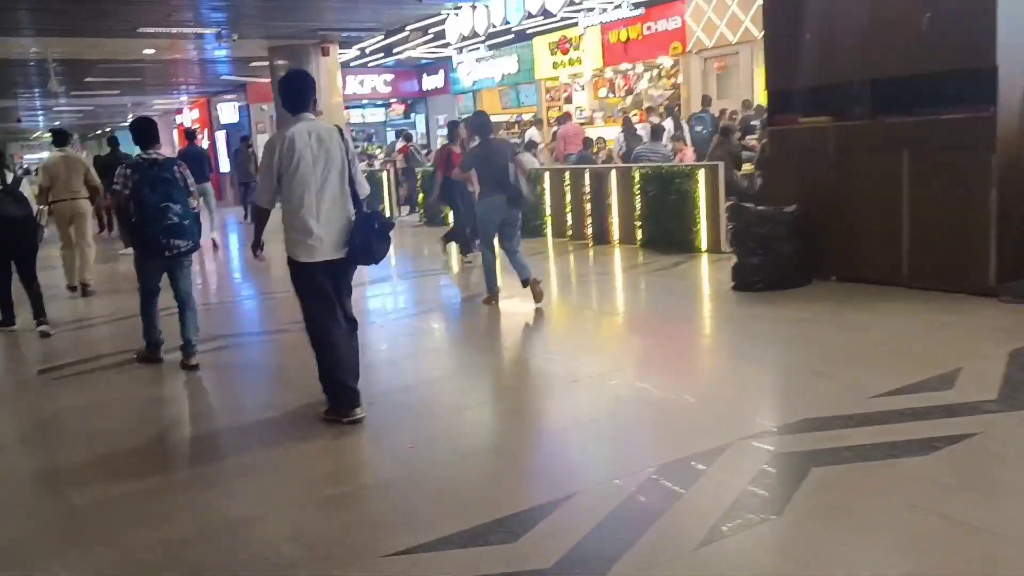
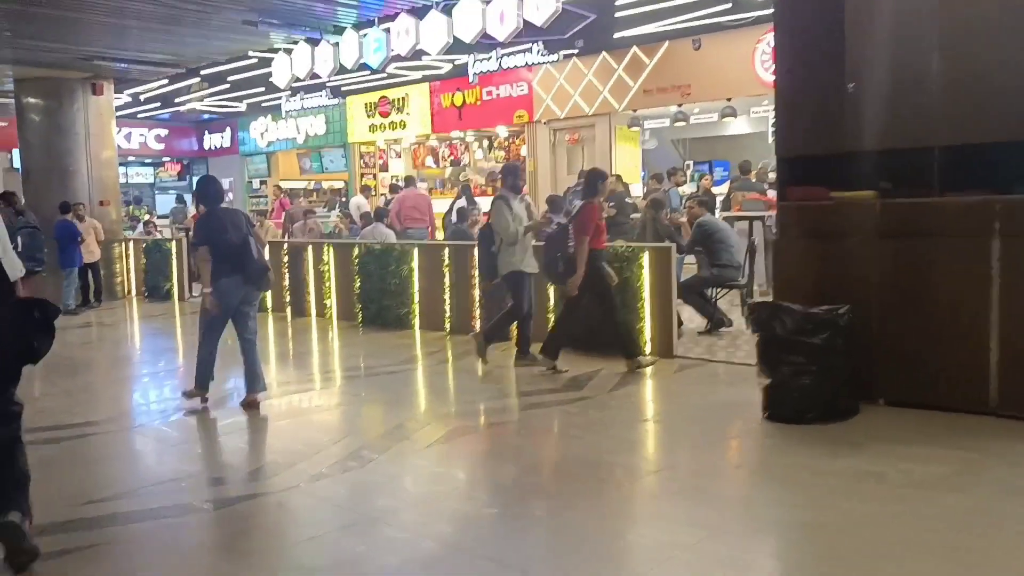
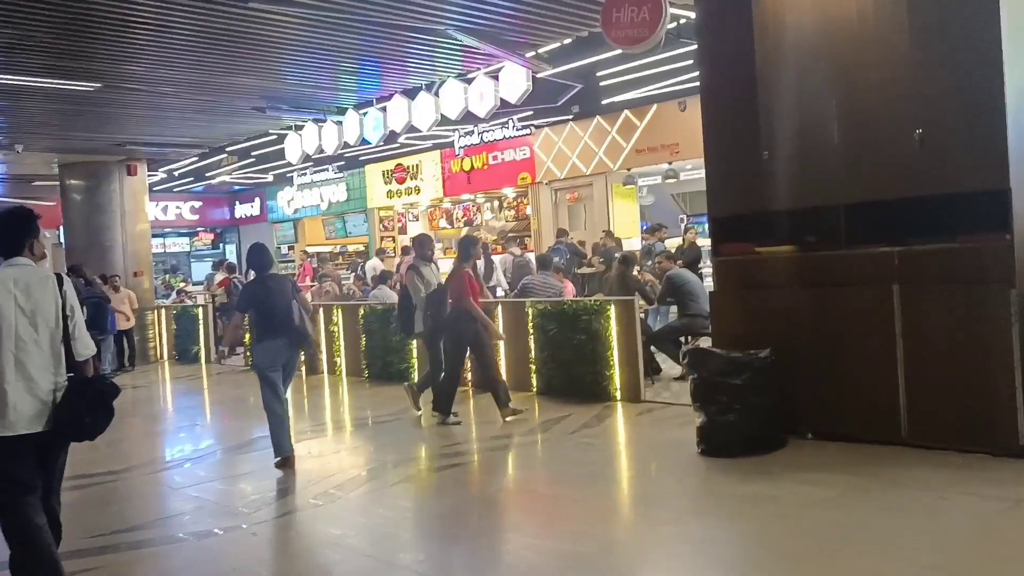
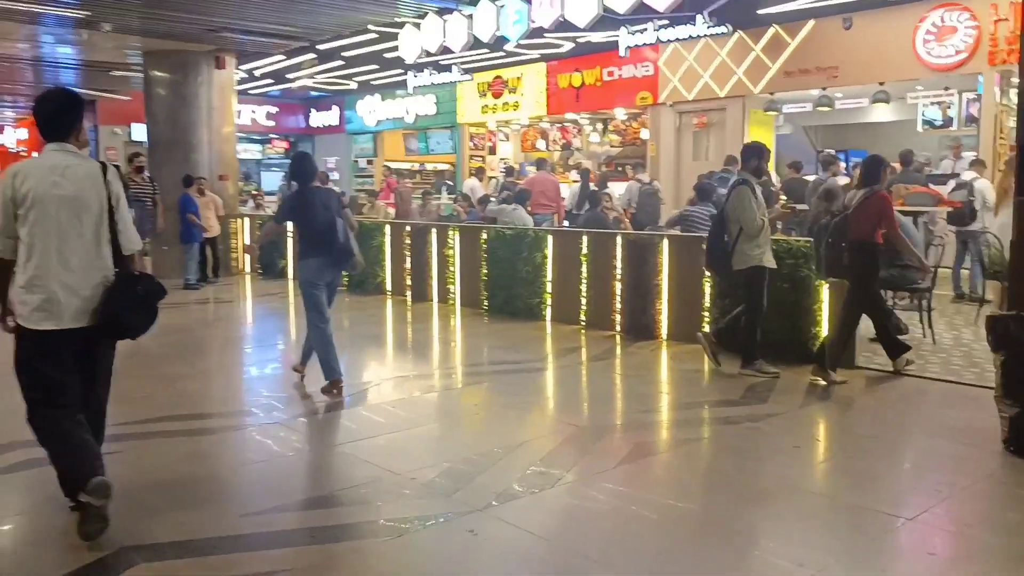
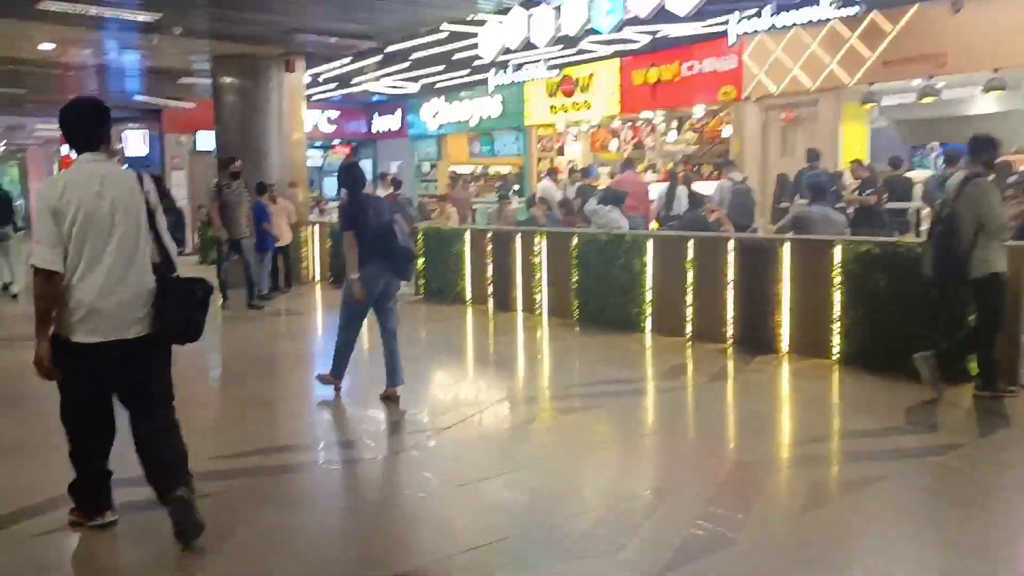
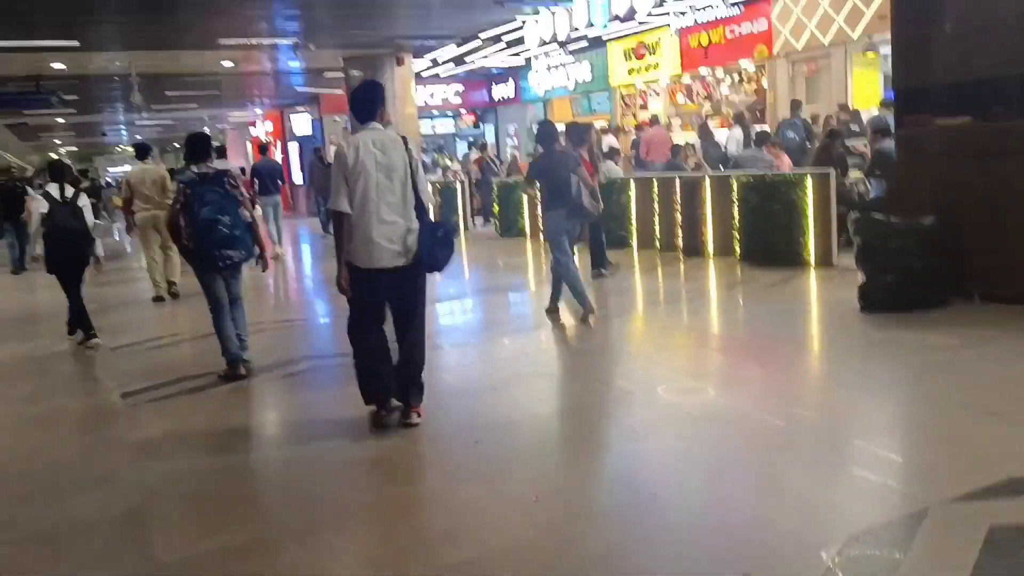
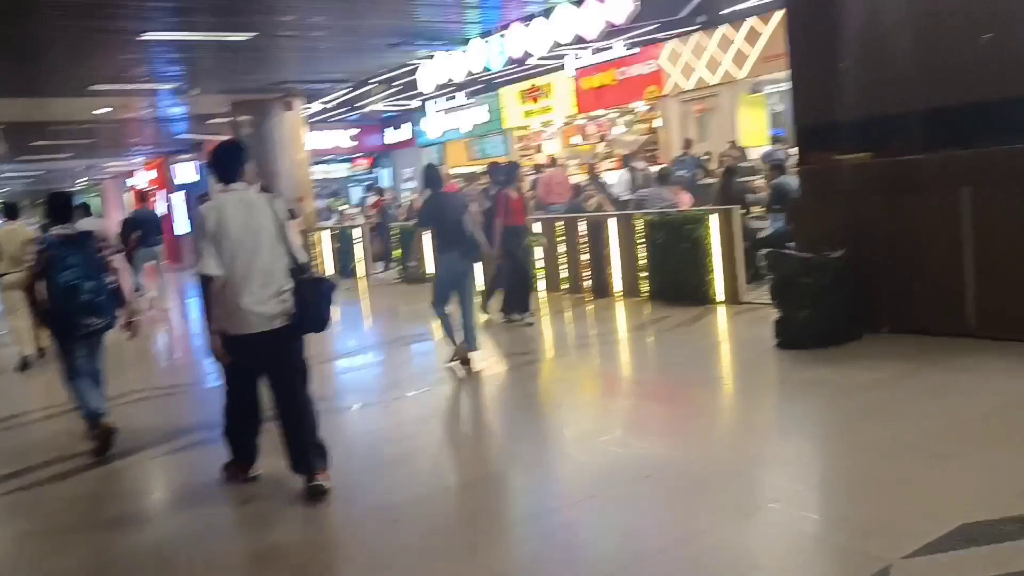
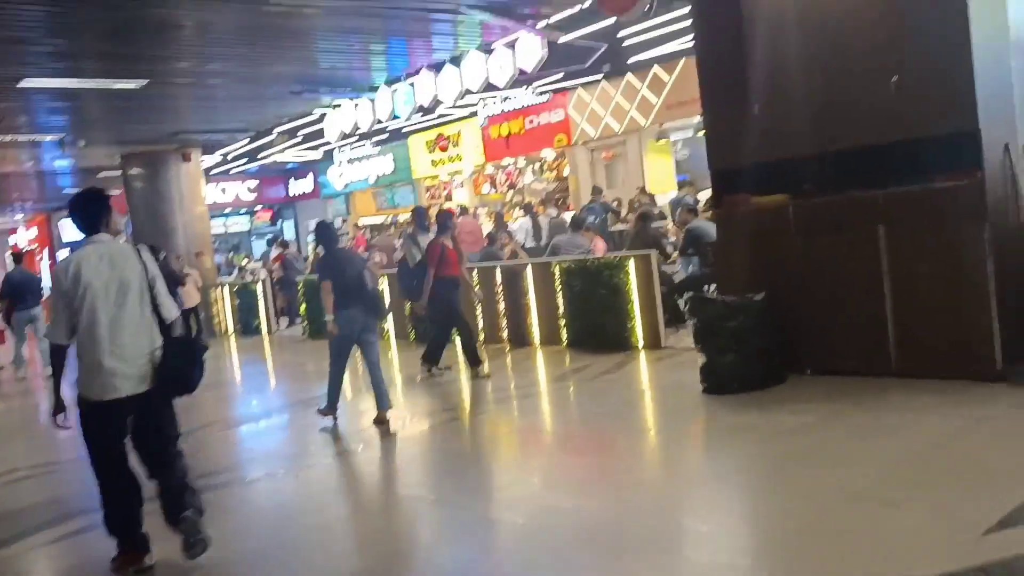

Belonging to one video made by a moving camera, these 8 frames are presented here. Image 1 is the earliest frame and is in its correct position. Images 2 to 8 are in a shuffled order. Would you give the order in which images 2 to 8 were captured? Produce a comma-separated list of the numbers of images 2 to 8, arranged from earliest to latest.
6, 7, 8, 3, 2, 4, 5
